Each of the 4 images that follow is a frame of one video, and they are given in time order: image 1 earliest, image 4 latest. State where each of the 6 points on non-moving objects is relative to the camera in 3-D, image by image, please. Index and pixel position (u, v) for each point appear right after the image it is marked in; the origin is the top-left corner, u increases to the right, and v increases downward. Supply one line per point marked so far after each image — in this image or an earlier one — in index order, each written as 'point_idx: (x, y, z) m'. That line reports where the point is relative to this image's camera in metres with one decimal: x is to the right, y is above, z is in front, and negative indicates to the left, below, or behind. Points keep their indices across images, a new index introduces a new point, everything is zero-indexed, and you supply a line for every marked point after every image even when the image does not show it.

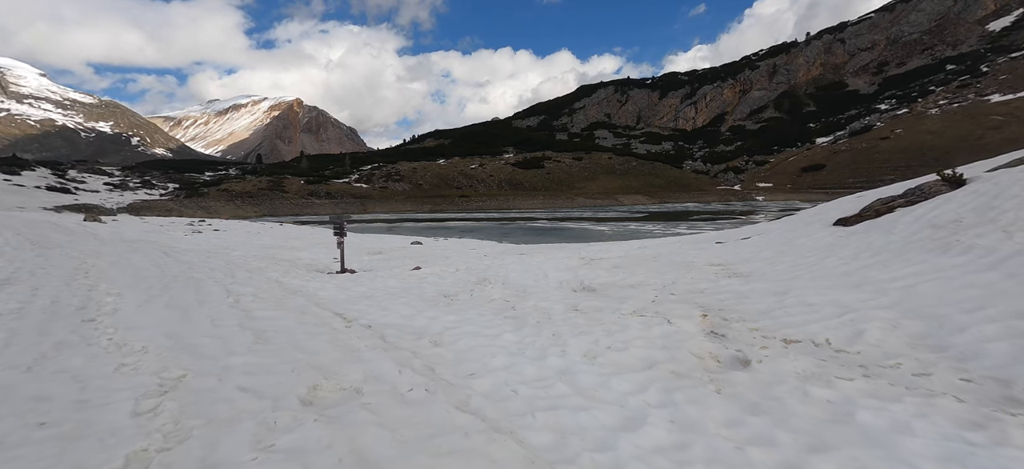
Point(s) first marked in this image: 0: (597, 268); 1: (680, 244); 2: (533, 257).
0: (+2.1, -0.8, +11.9) m
1: (+5.1, -0.3, +14.7) m
2: (+0.7, -0.8, +16.1) m
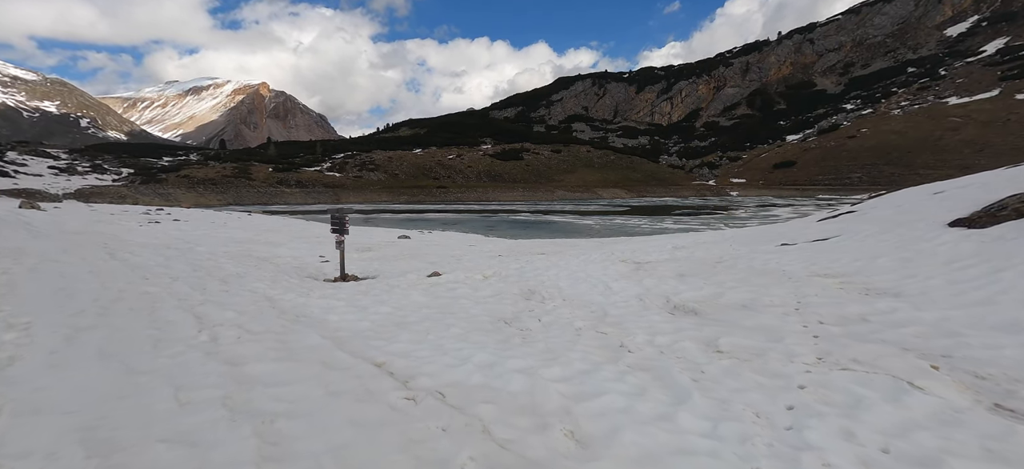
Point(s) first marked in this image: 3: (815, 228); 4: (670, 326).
0: (+3.0, -0.9, +9.9) m
1: (+5.8, -0.3, +12.8) m
2: (+1.3, -0.7, +13.9) m
3: (+8.2, +0.2, +13.1) m
4: (+1.9, -1.1, +5.8) m
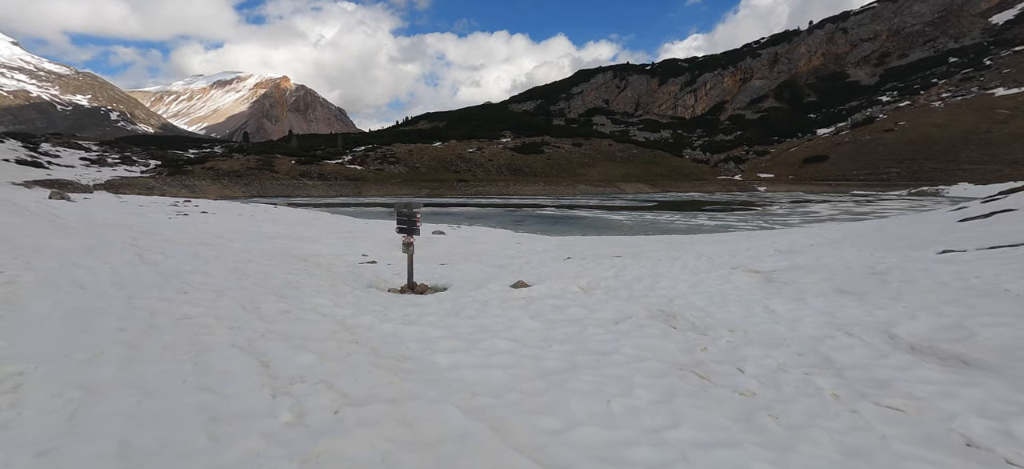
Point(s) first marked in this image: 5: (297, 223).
0: (+4.9, -0.9, +7.7) m
1: (+7.8, -0.4, +10.6) m
2: (+3.4, -0.7, +11.9) m
3: (+10.2, +0.1, +10.7) m
4: (+3.7, -1.2, +3.7) m
5: (-8.5, +0.4, +19.3) m
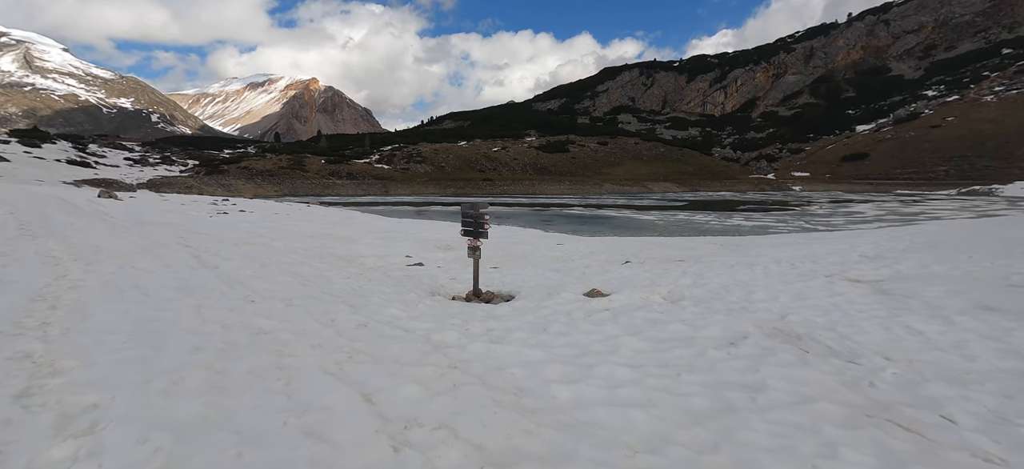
0: (+6.2, -1.0, +6.7) m
1: (+9.2, -0.5, +9.3) m
2: (+4.9, -0.8, +10.9) m
3: (+11.7, 0.0, +9.4) m
4: (+4.7, -1.4, +2.7) m
5: (-6.6, +0.4, +18.9) m
